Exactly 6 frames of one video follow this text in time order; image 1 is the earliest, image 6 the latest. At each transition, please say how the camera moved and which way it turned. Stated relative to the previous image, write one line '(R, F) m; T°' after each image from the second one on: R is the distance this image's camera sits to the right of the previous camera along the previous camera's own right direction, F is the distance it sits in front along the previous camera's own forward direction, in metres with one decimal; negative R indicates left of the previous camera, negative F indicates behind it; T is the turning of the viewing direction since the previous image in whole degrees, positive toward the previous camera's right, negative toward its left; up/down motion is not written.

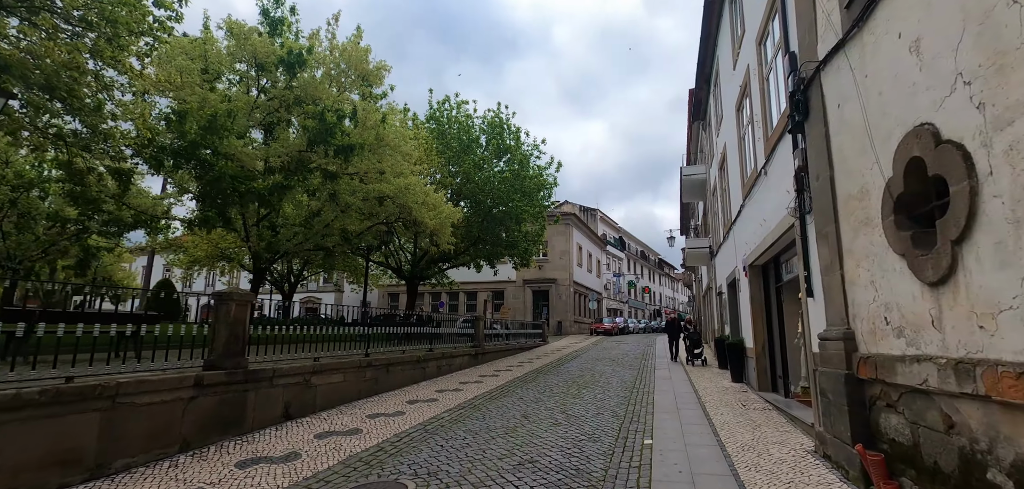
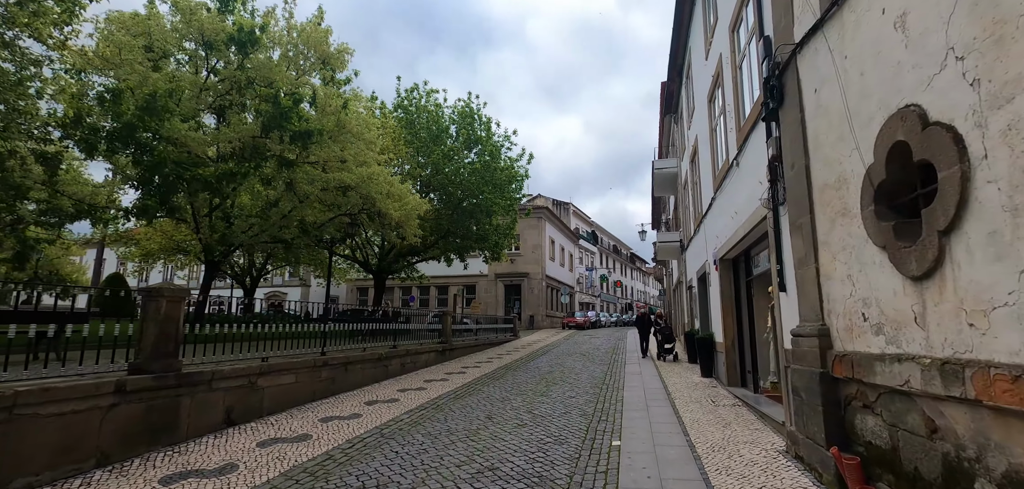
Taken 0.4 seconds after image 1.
(+0.1, +0.4) m; +3°
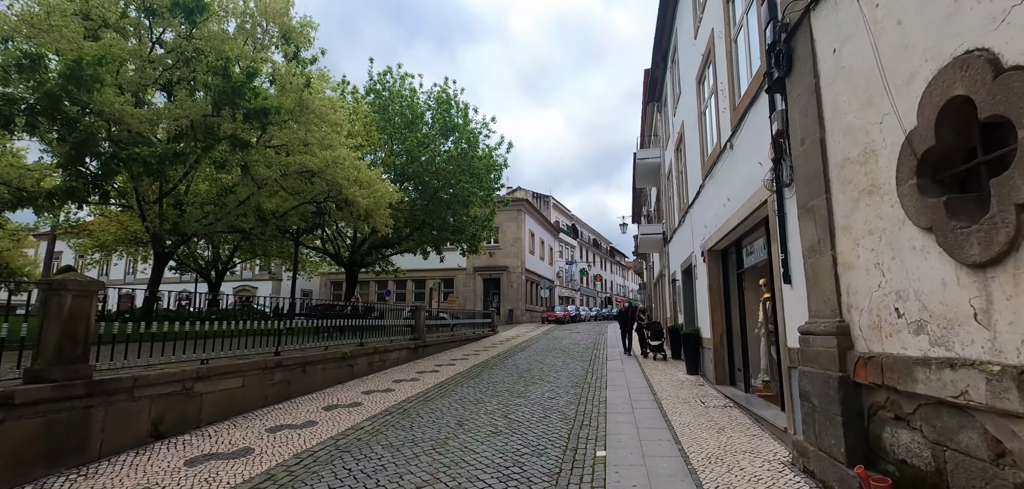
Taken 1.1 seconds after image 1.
(+0.1, +0.7) m; +2°
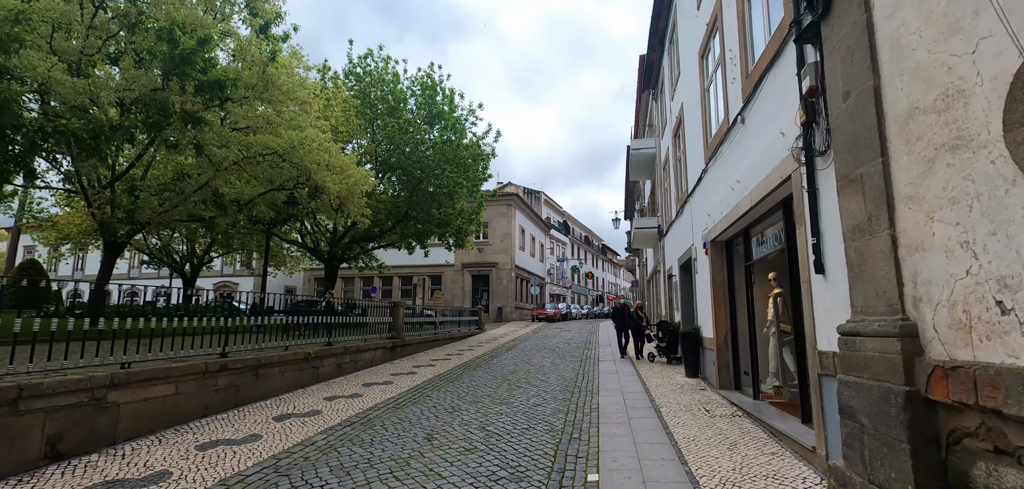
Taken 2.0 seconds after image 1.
(+0.2, +0.9) m; +1°
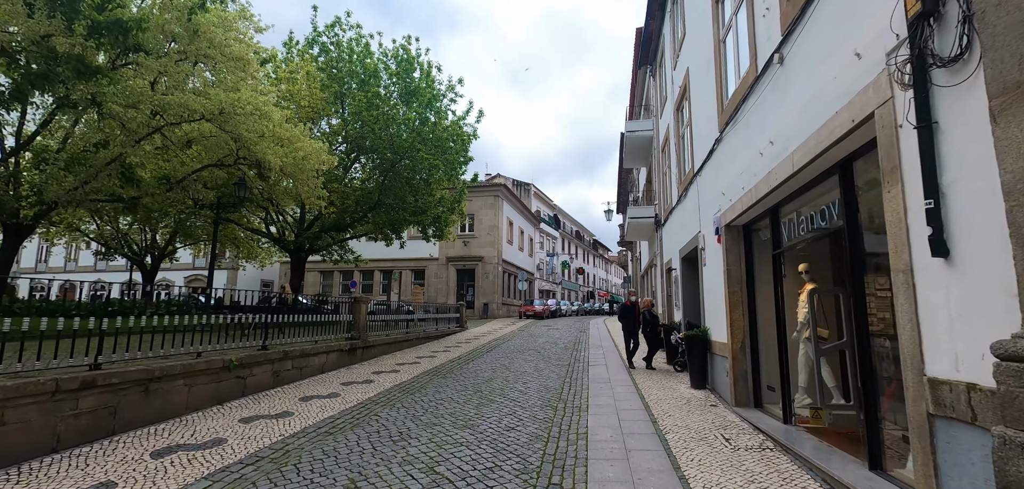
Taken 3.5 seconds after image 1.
(+0.3, +1.5) m; +1°
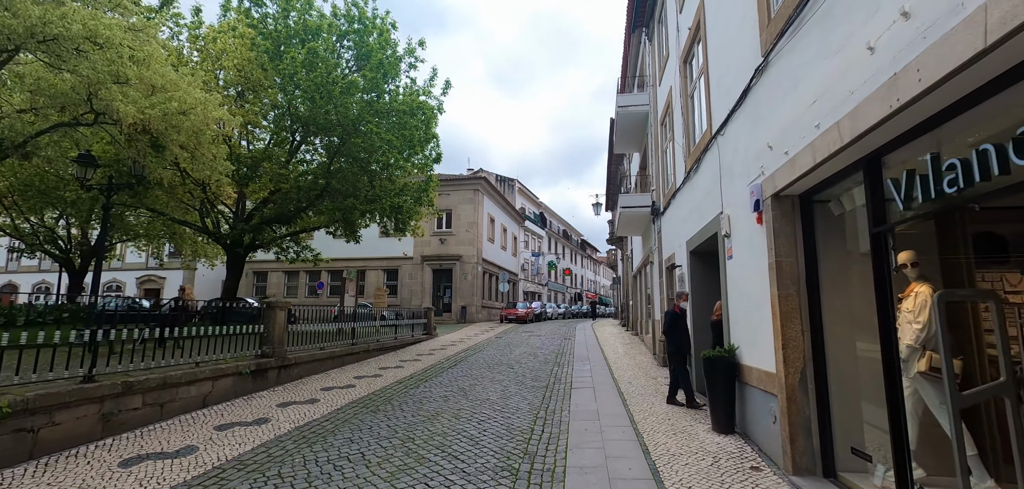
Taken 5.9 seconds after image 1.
(+0.5, +2.3) m; +1°
